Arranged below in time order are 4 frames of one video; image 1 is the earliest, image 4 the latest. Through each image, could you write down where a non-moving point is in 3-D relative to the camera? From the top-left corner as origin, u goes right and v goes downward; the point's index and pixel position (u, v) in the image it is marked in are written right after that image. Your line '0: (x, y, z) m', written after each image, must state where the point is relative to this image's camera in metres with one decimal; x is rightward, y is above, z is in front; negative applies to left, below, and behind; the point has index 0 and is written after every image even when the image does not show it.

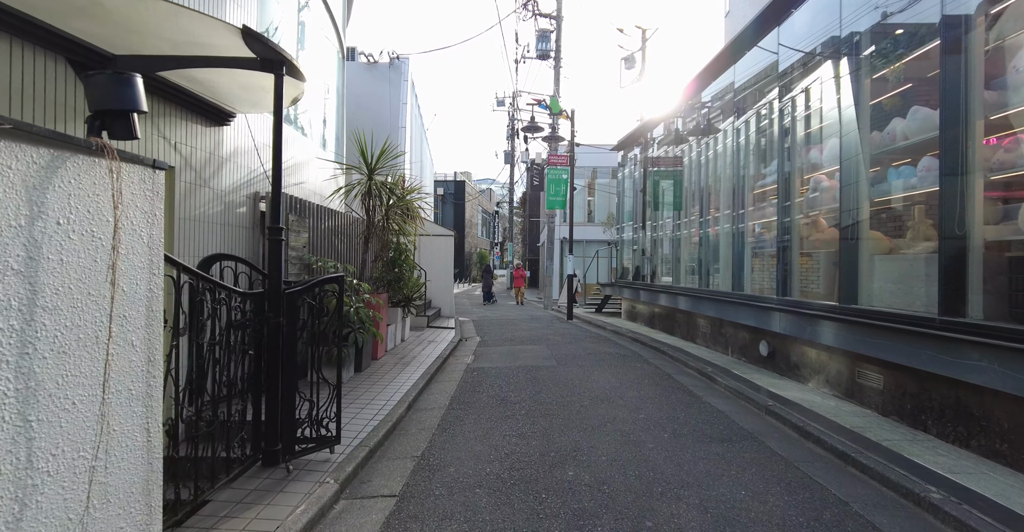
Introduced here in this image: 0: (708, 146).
0: (+4.2, +2.6, +11.9) m
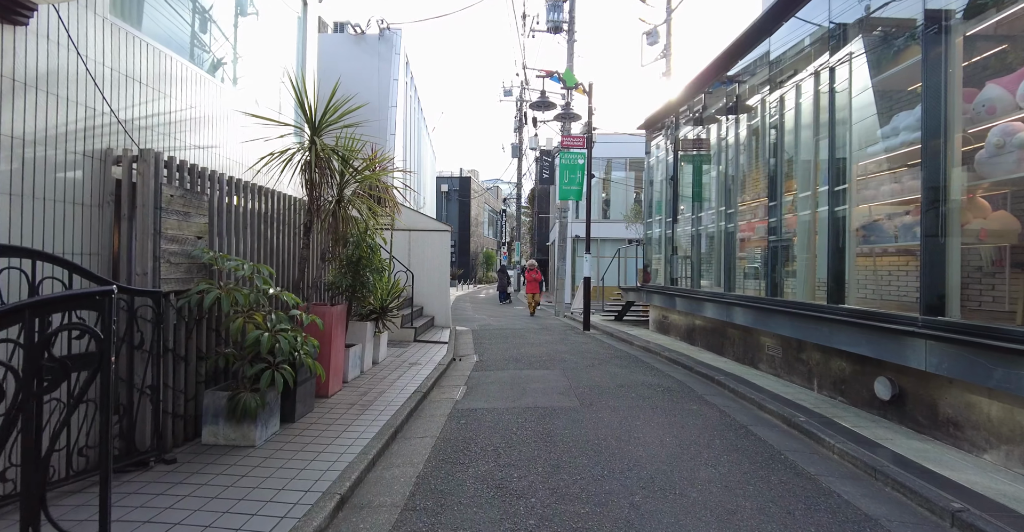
0: (+4.3, +2.6, +9.4) m
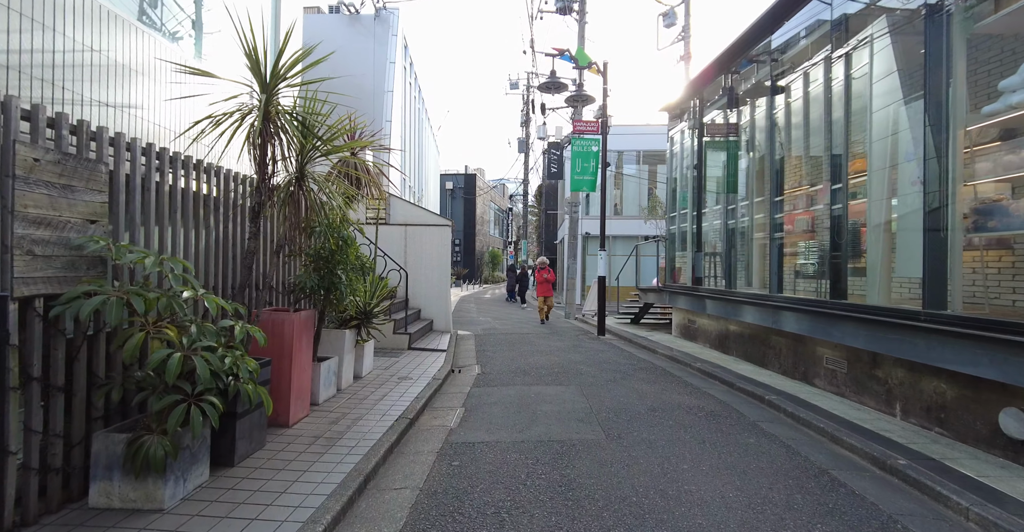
0: (+4.4, +2.6, +8.0) m
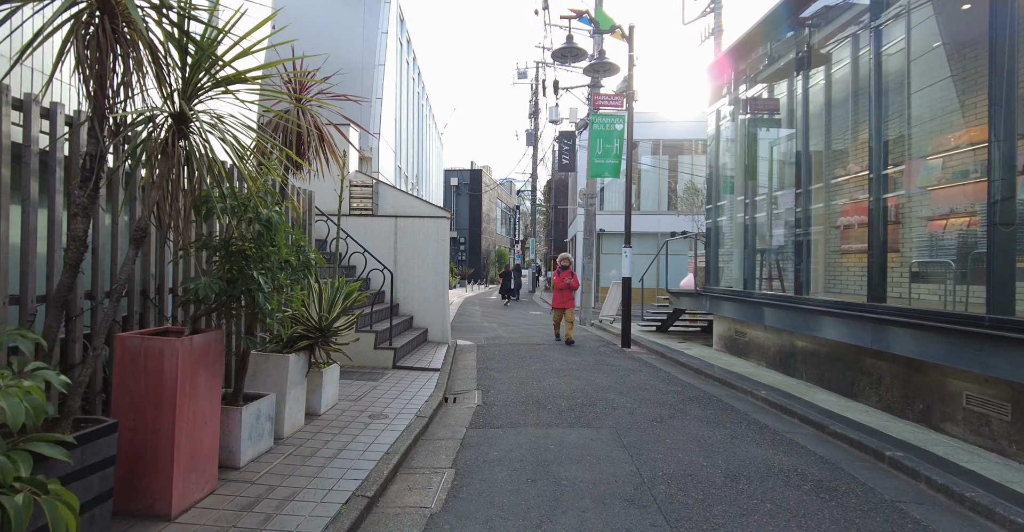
0: (+4.5, +2.6, +6.0) m
